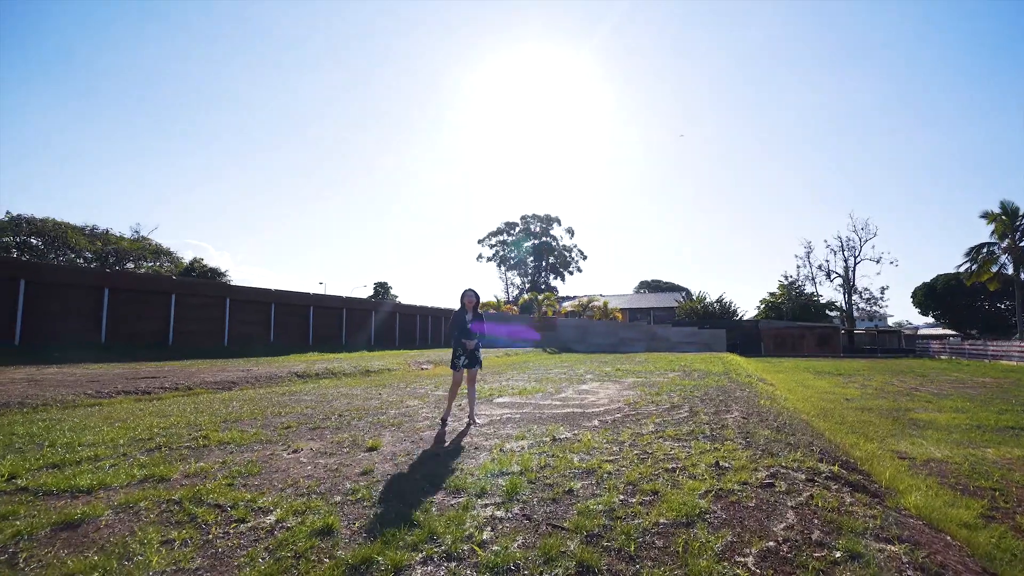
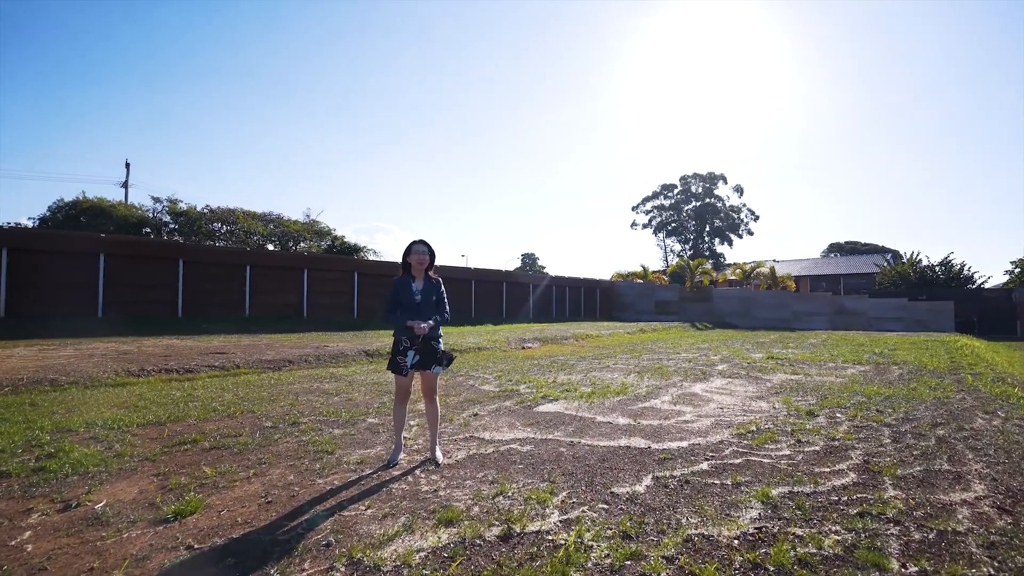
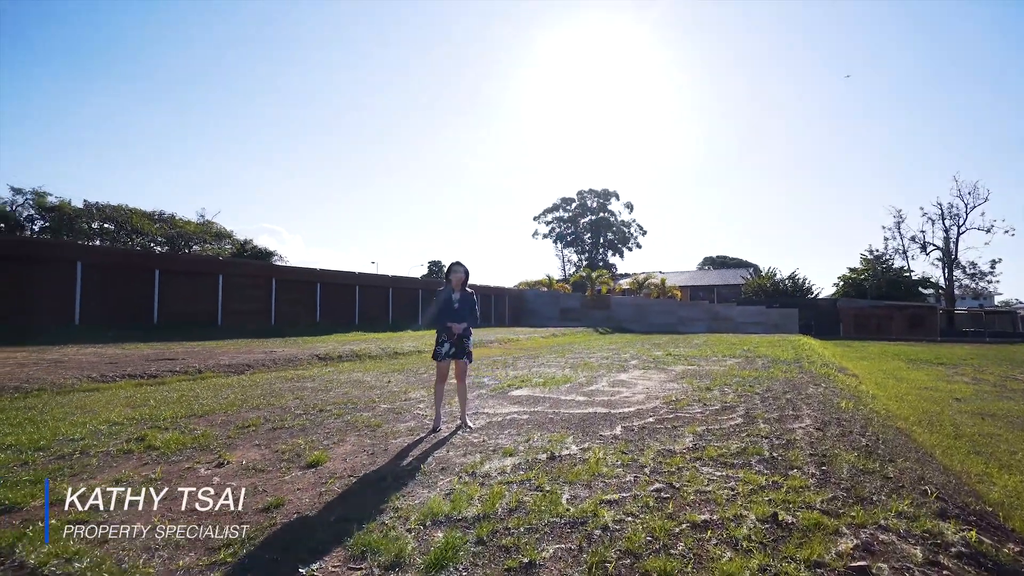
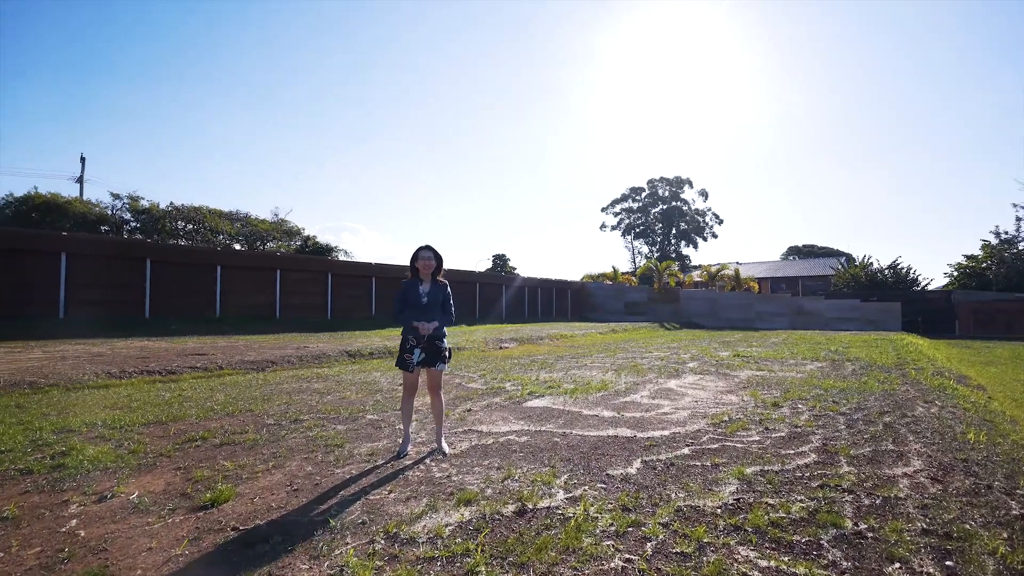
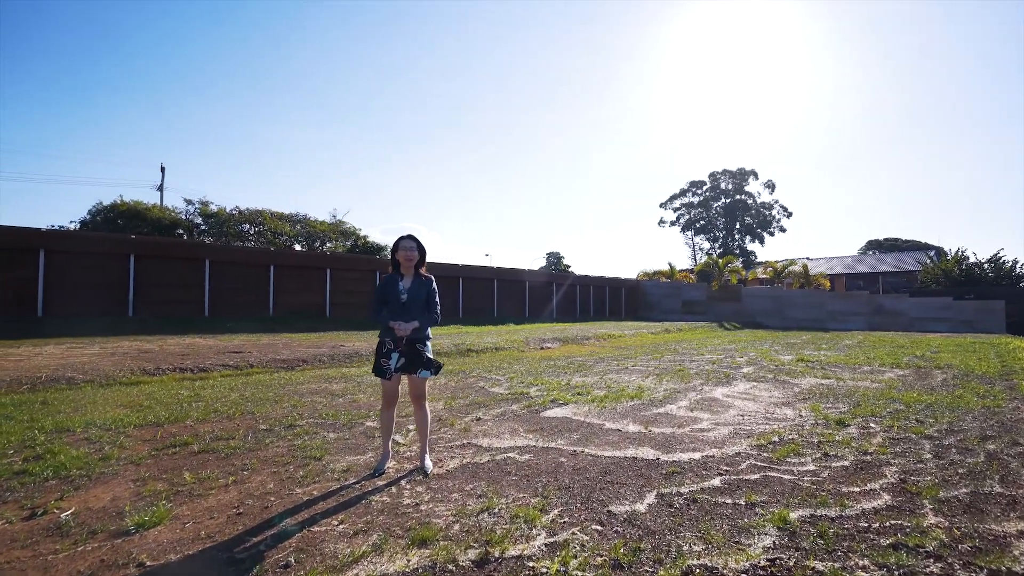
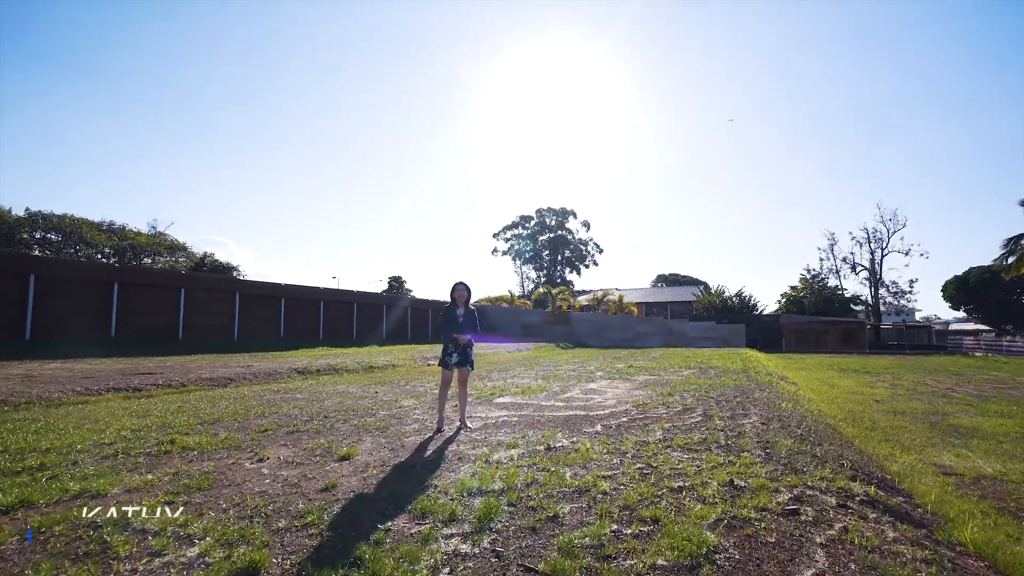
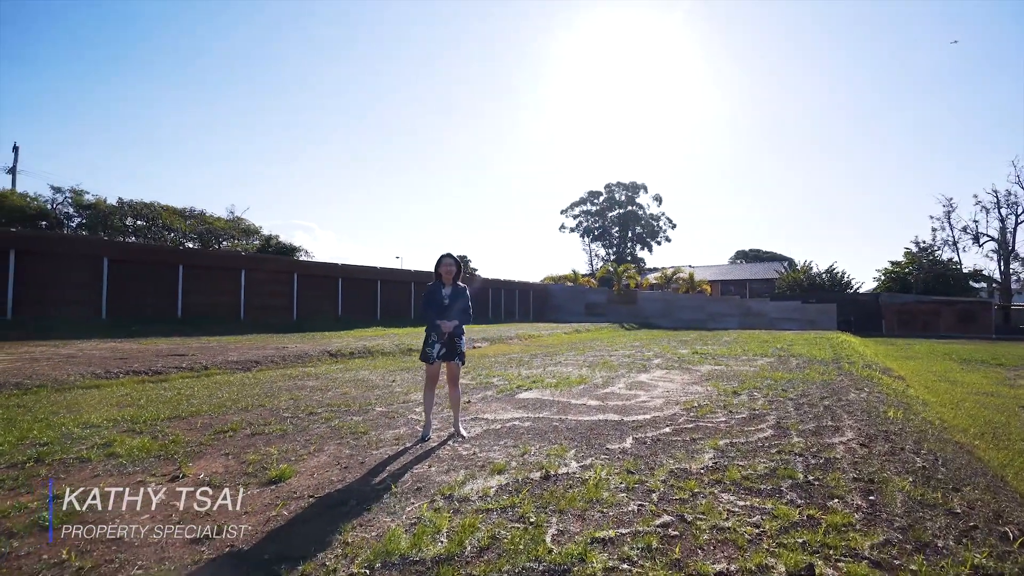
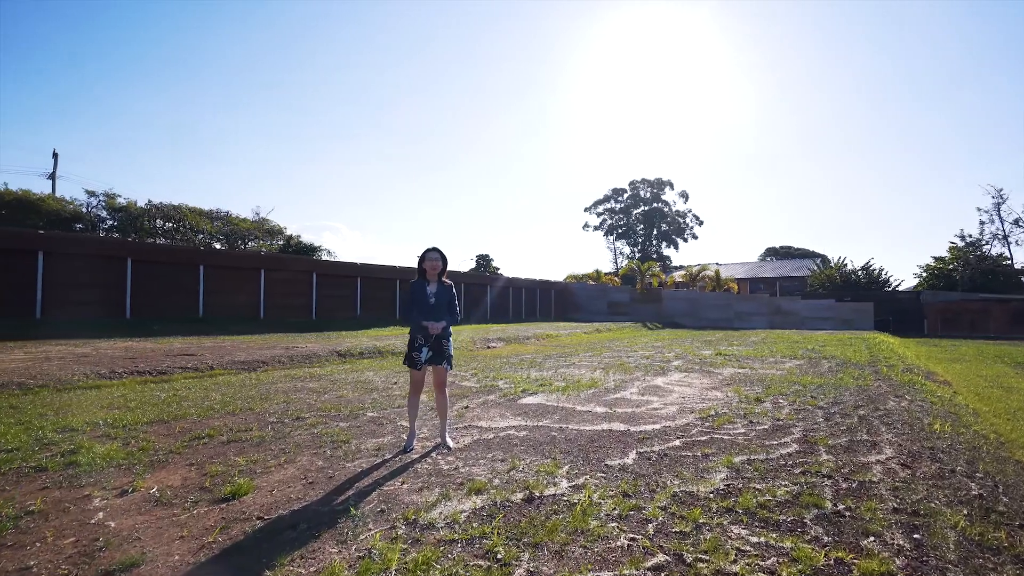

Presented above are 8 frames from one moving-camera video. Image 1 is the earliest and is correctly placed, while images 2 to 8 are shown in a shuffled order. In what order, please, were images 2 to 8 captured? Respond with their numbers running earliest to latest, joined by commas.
6, 3, 7, 8, 4, 2, 5
